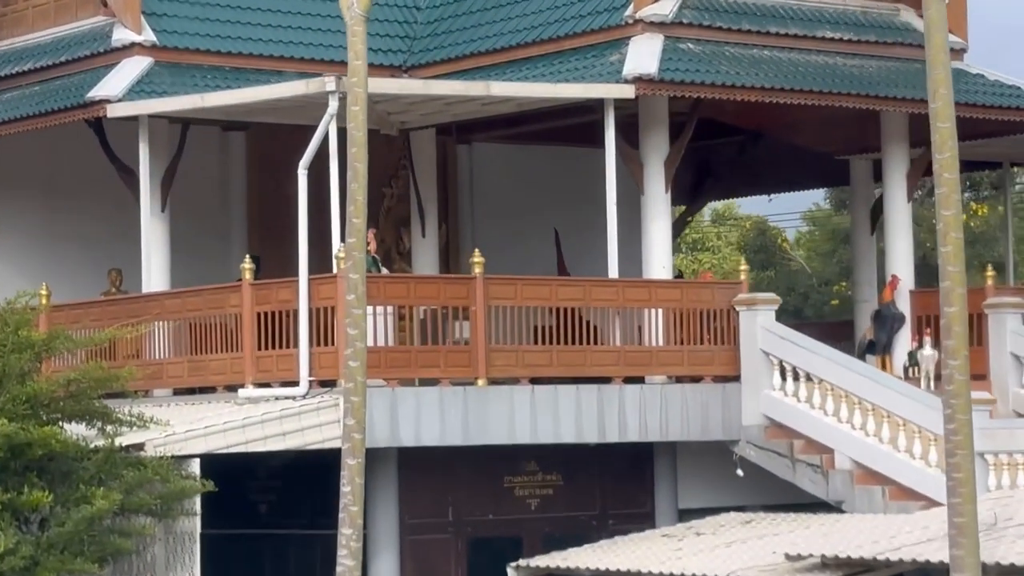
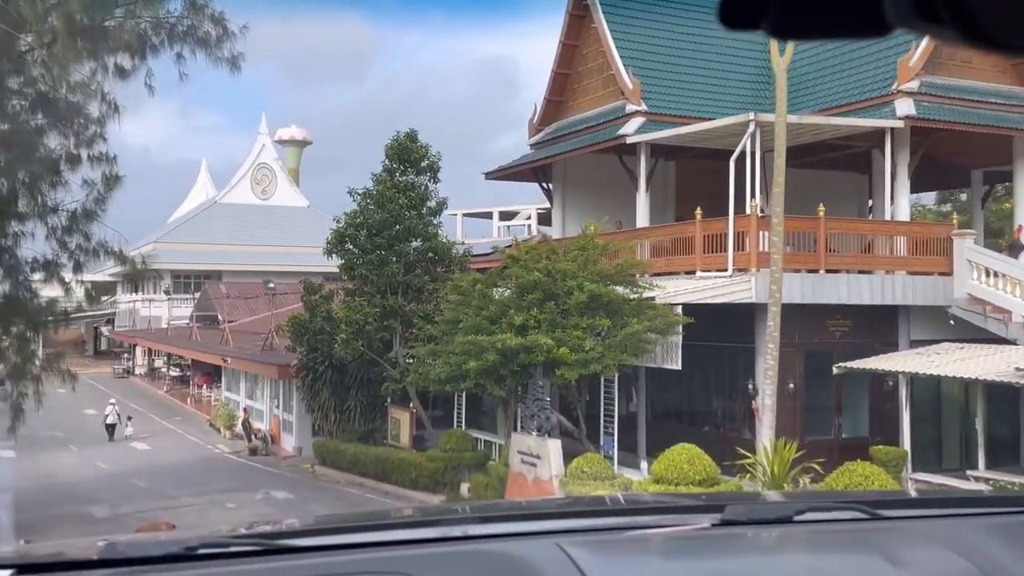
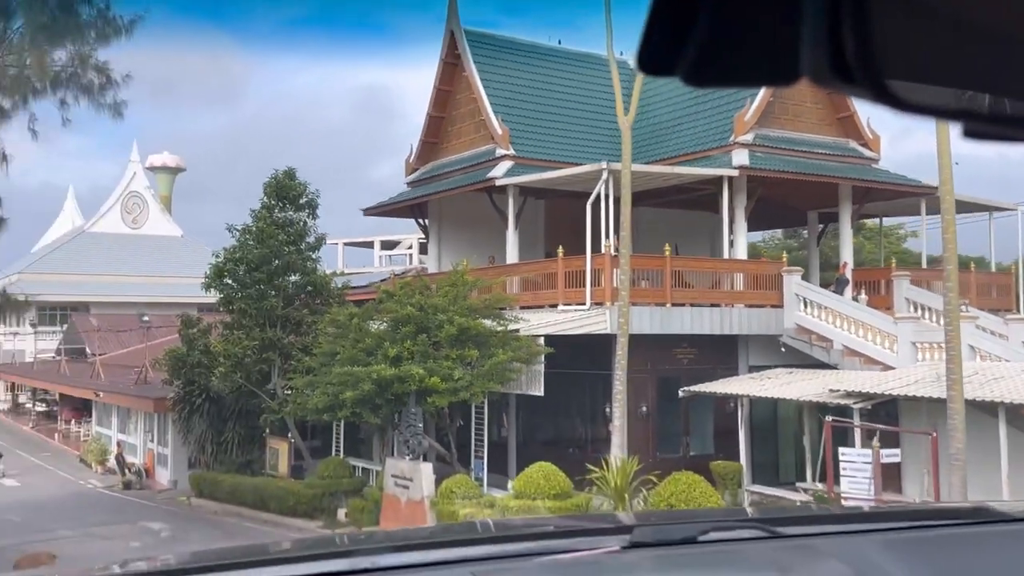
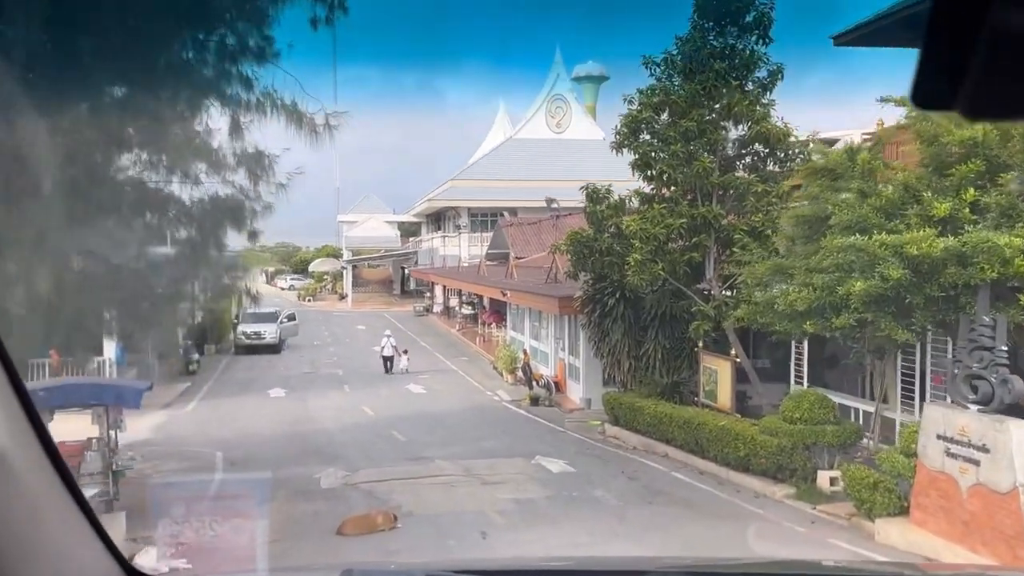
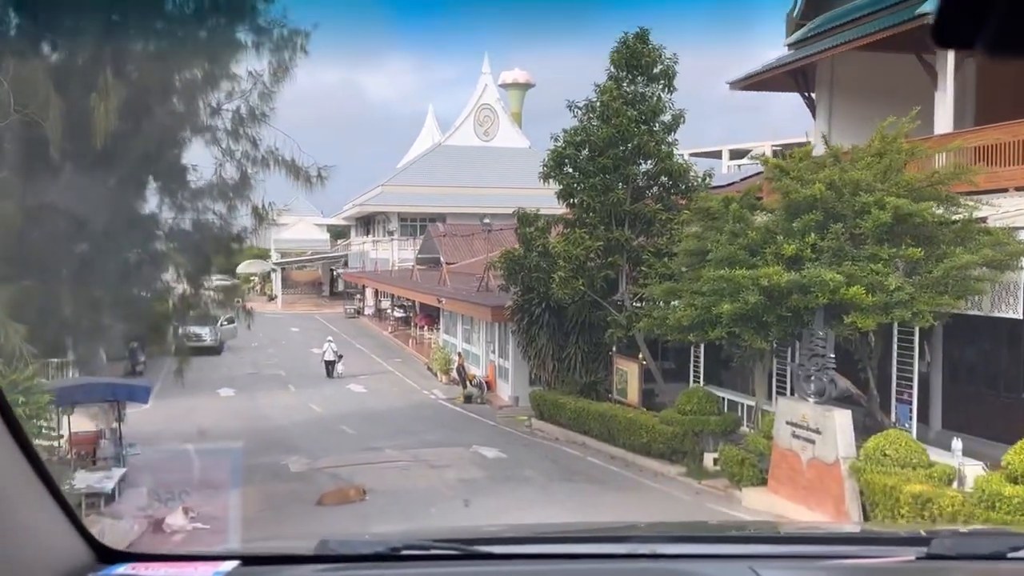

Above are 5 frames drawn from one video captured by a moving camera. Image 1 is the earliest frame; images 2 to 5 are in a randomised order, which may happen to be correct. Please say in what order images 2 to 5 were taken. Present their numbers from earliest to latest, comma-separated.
3, 2, 5, 4
